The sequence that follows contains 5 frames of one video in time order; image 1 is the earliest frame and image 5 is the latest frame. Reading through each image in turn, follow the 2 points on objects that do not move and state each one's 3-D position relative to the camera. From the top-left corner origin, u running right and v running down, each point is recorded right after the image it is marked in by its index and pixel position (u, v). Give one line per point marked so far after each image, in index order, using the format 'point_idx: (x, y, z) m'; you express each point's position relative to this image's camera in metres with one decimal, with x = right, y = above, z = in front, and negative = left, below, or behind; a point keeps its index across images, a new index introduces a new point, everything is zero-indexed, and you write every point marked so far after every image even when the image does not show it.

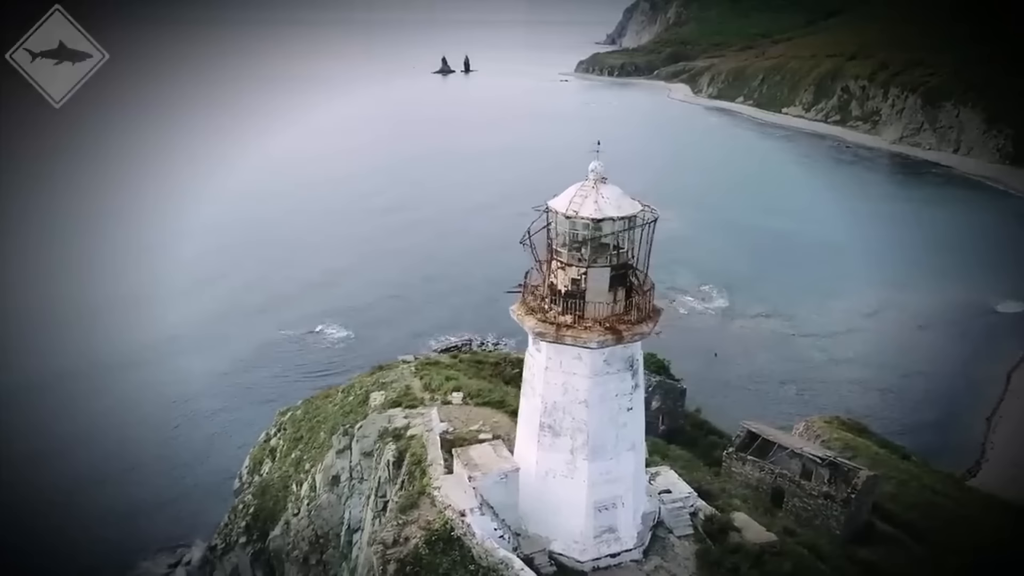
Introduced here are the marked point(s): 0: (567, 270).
0: (+0.4, +0.1, +4.9) m
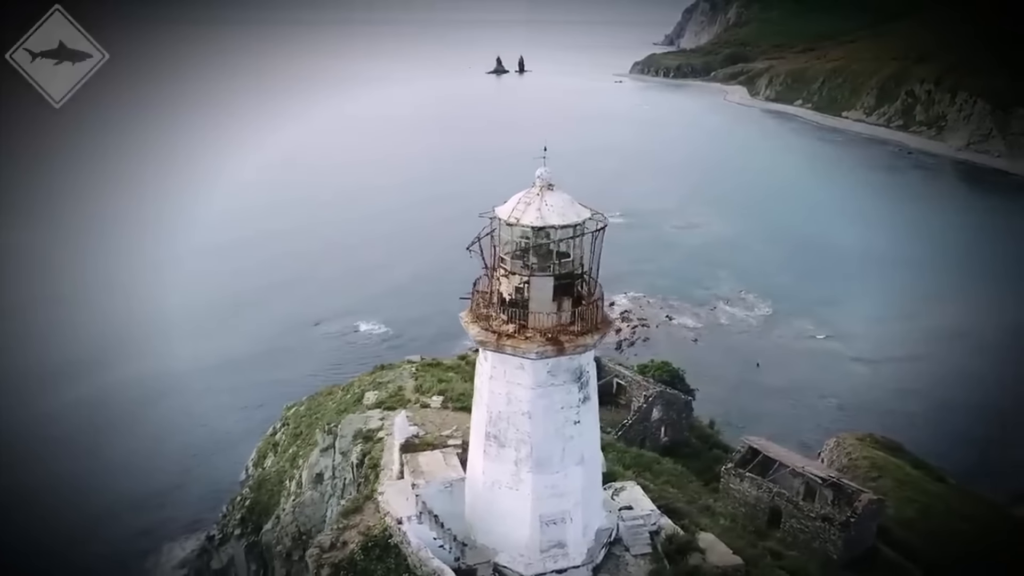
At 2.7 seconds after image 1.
0: (0.0, +0.1, +4.8) m
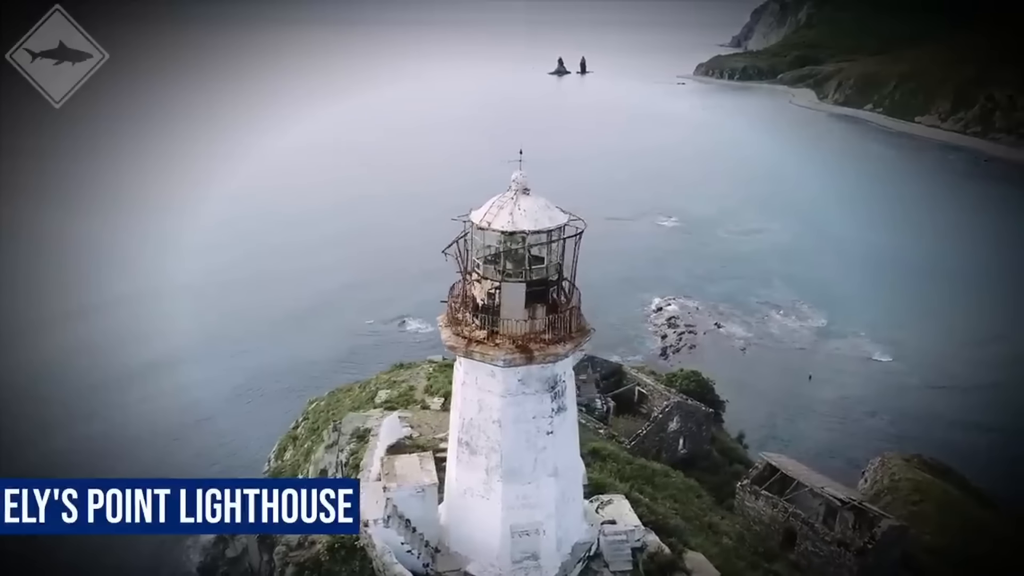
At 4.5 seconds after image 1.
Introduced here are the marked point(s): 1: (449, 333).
0: (-0.2, 0.0, +4.7) m
1: (-0.4, -0.3, +4.8) m
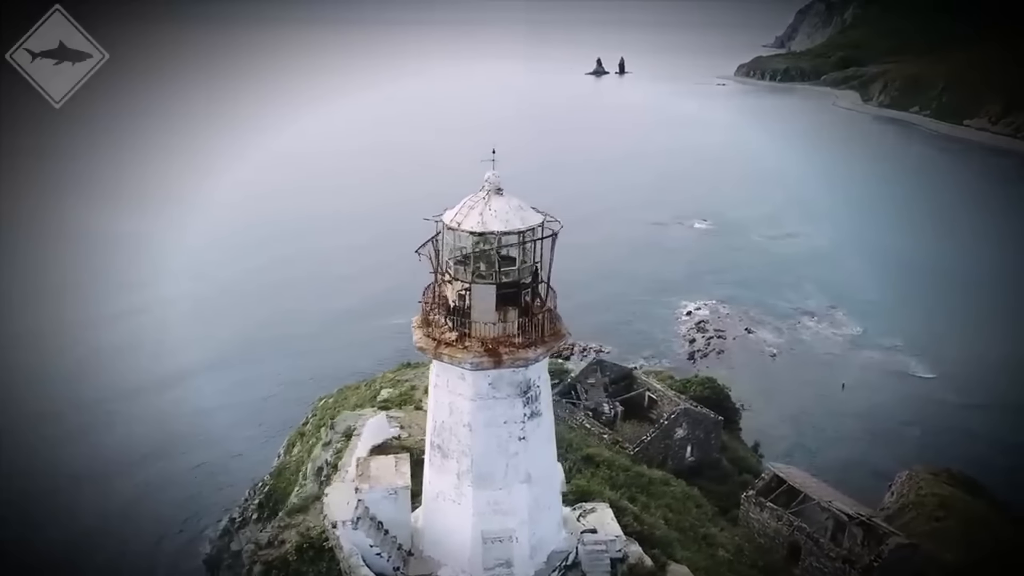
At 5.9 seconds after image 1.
0: (-0.4, 0.0, +4.6) m
1: (-0.6, -0.3, +4.7) m
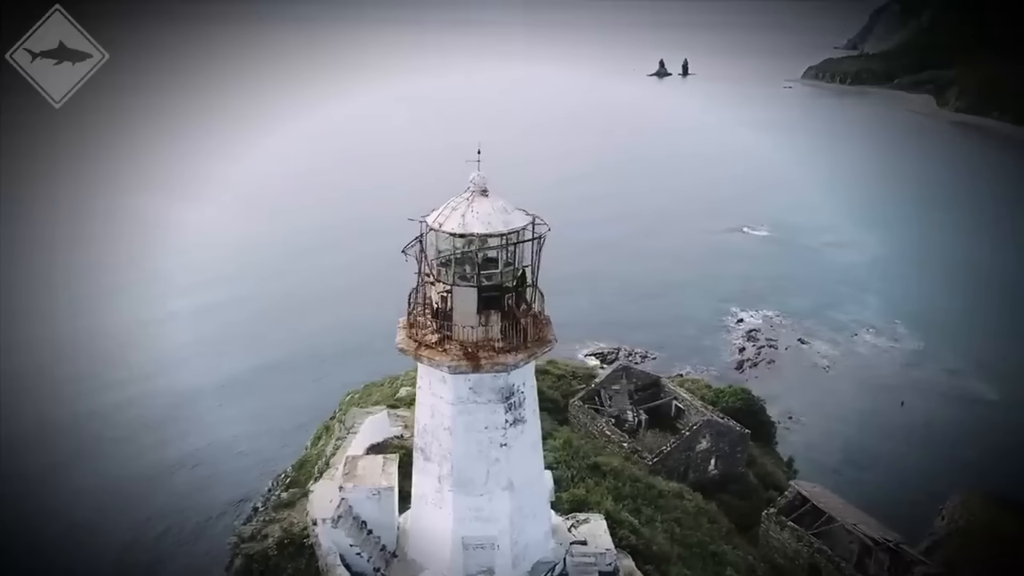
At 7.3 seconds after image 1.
0: (-0.5, 0.0, +4.6) m
1: (-0.7, -0.3, +4.7) m
